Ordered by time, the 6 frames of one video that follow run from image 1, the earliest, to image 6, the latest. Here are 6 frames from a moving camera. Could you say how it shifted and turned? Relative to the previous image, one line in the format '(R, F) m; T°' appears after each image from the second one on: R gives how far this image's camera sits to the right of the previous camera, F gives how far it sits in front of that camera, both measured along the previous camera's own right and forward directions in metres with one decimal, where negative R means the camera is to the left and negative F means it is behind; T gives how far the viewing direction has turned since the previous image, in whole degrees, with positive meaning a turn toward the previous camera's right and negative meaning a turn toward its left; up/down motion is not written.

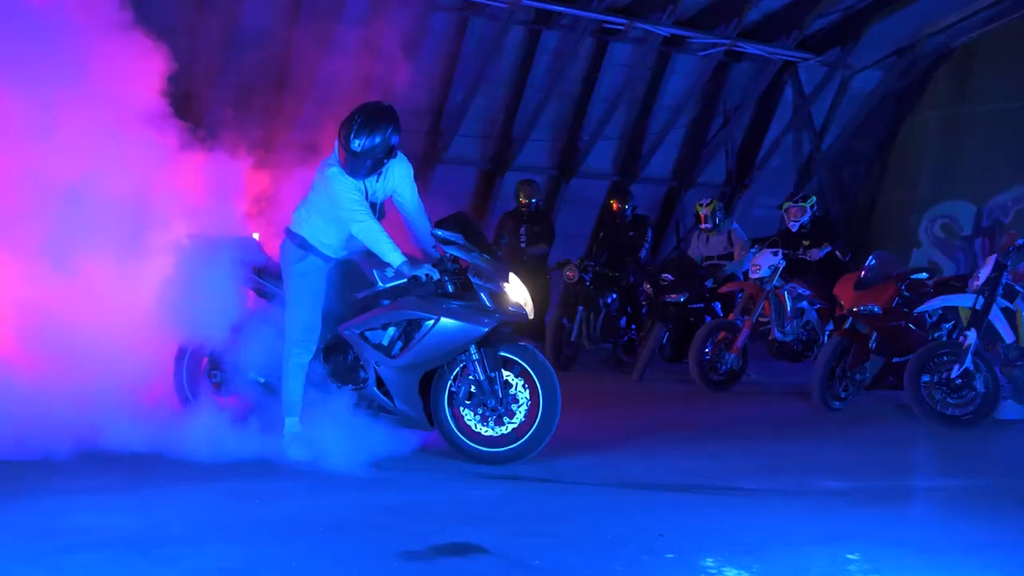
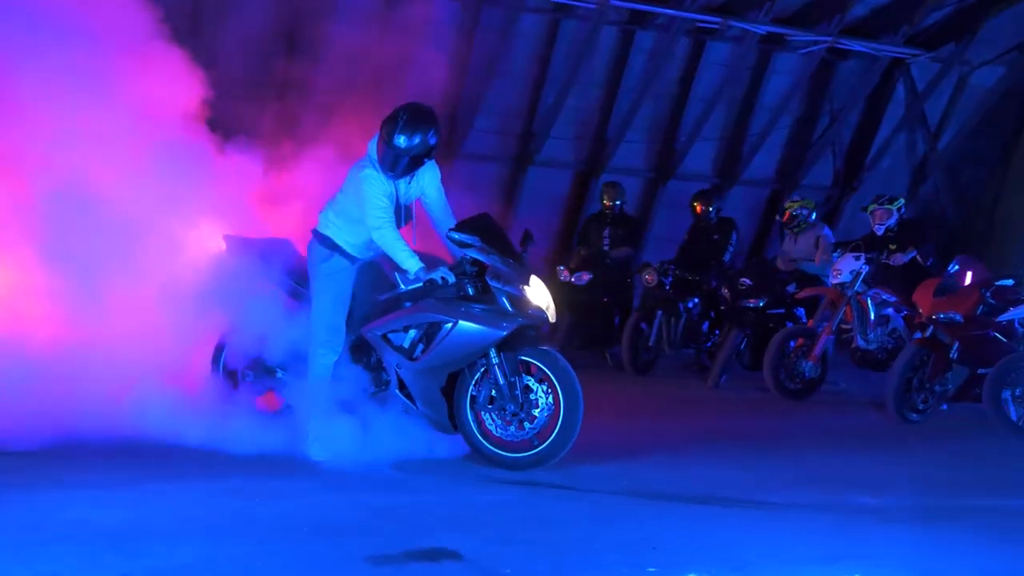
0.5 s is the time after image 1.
(+0.4, +0.1) m; -6°
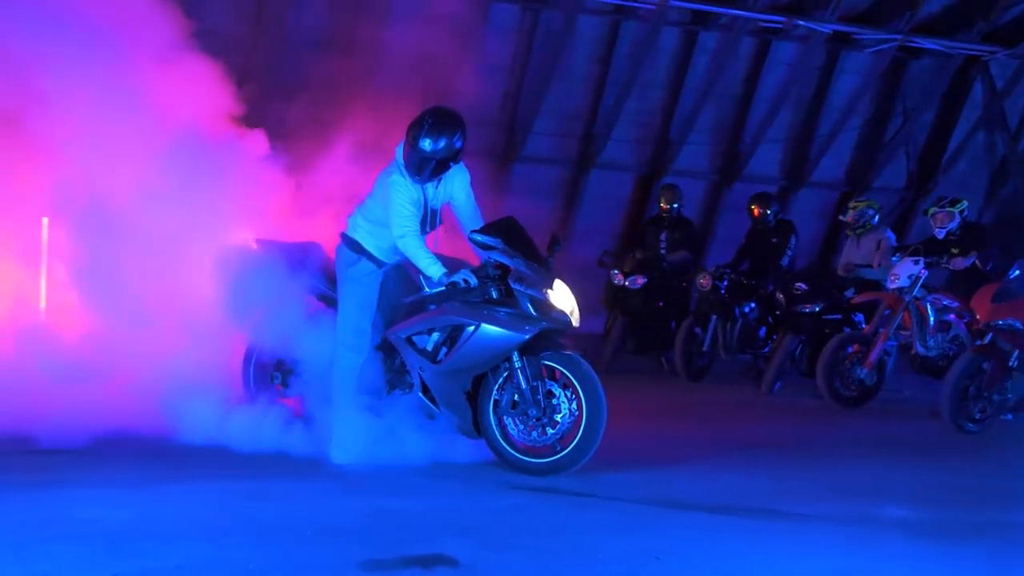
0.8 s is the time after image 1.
(+0.2, 0.0) m; -4°
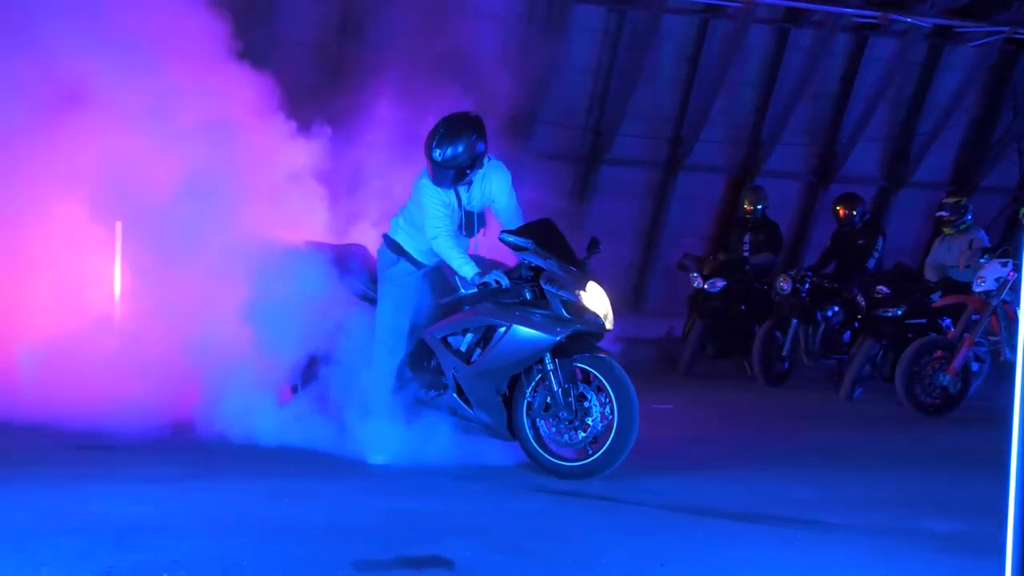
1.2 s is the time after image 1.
(+0.3, +0.1) m; -6°
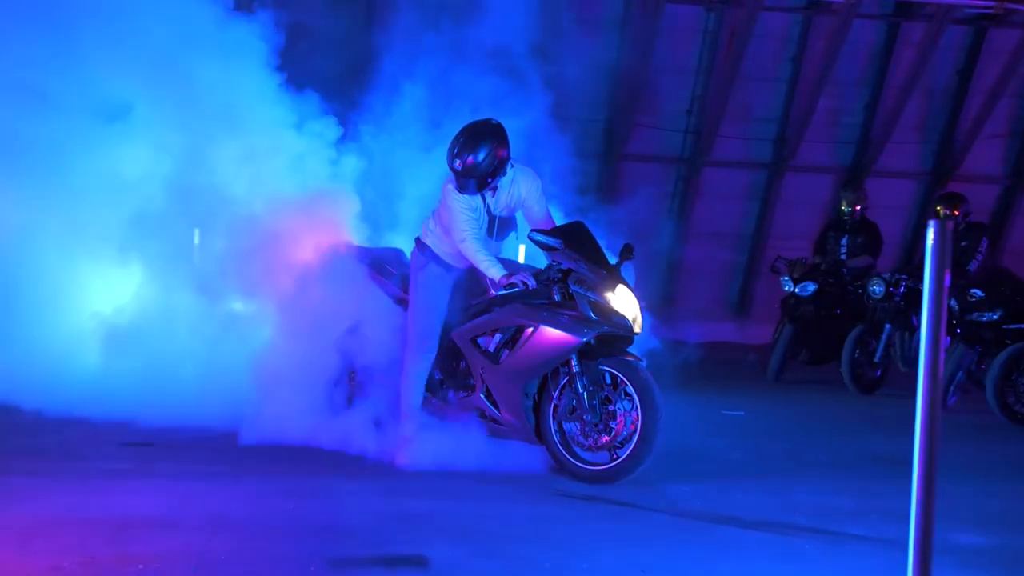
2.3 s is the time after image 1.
(+0.5, 0.0) m; -6°
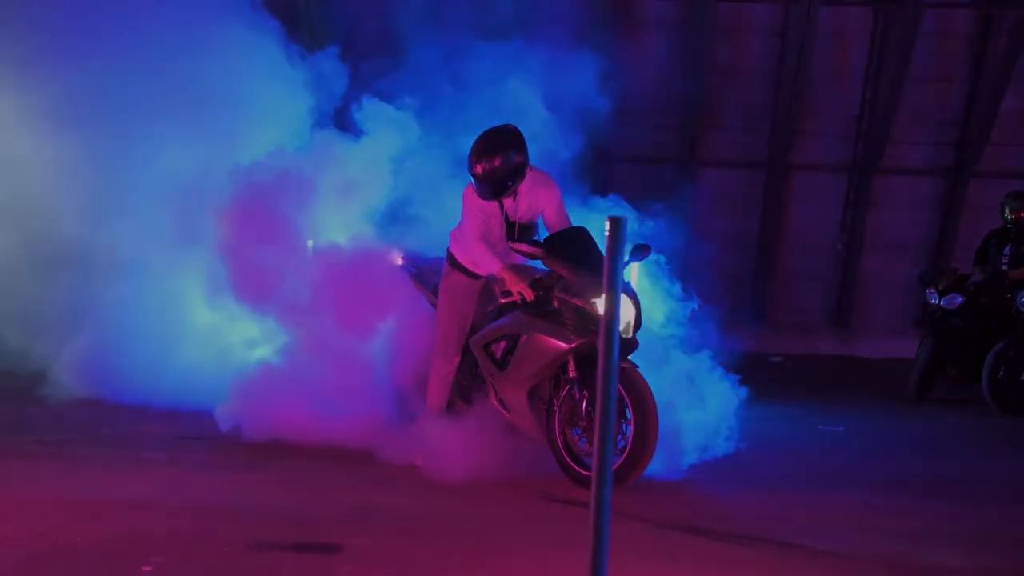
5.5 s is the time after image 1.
(+0.9, 0.0) m; -11°
